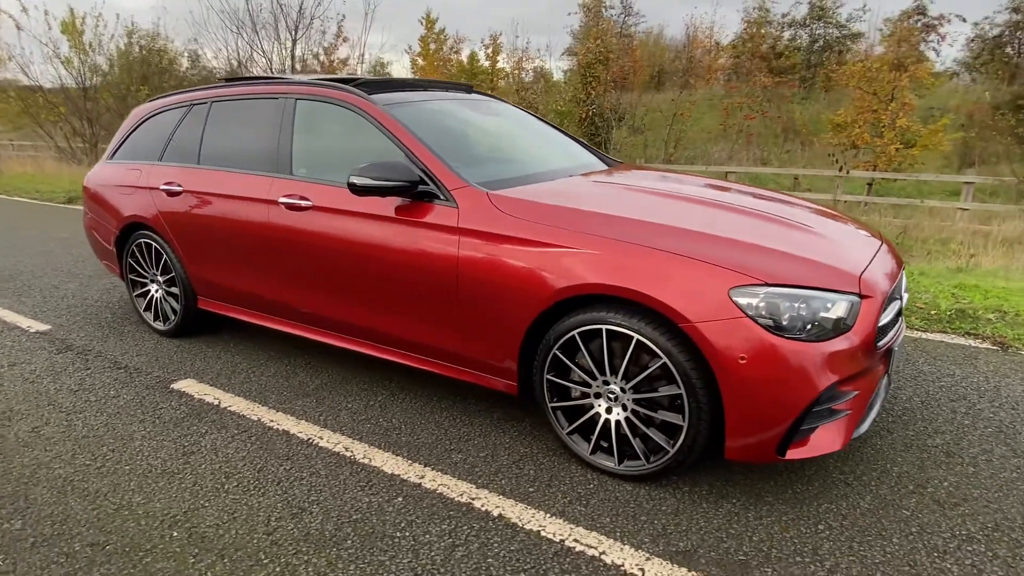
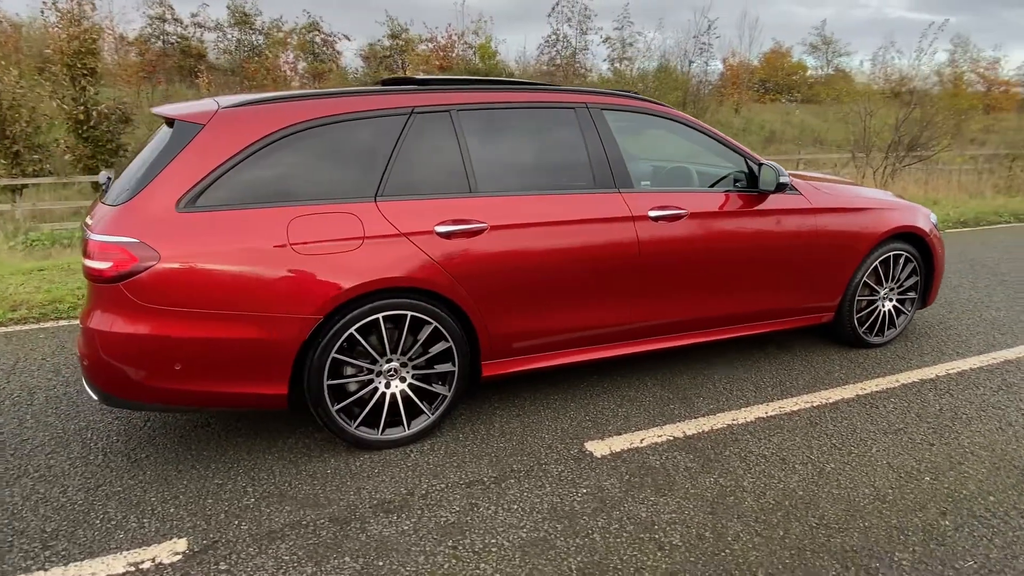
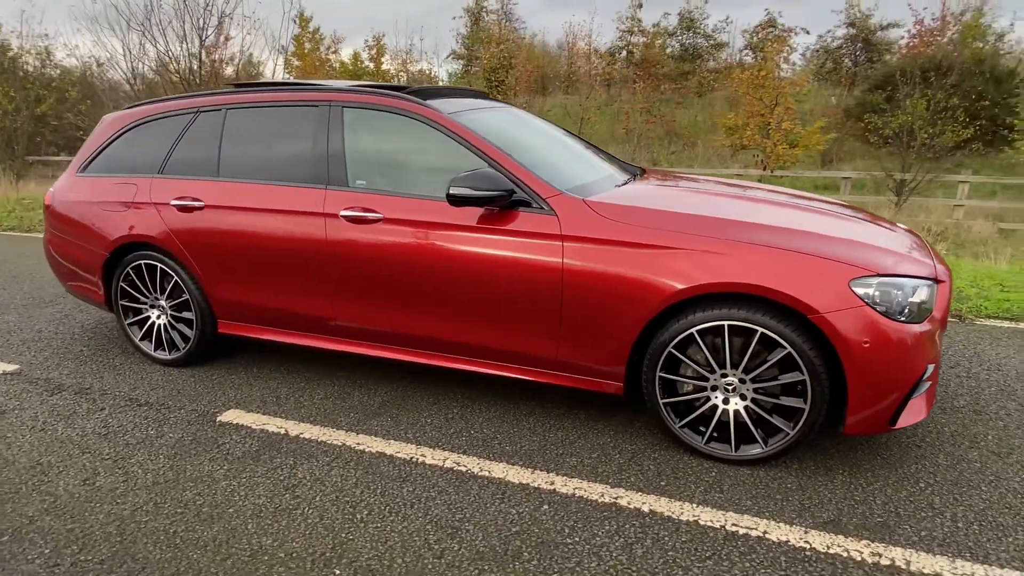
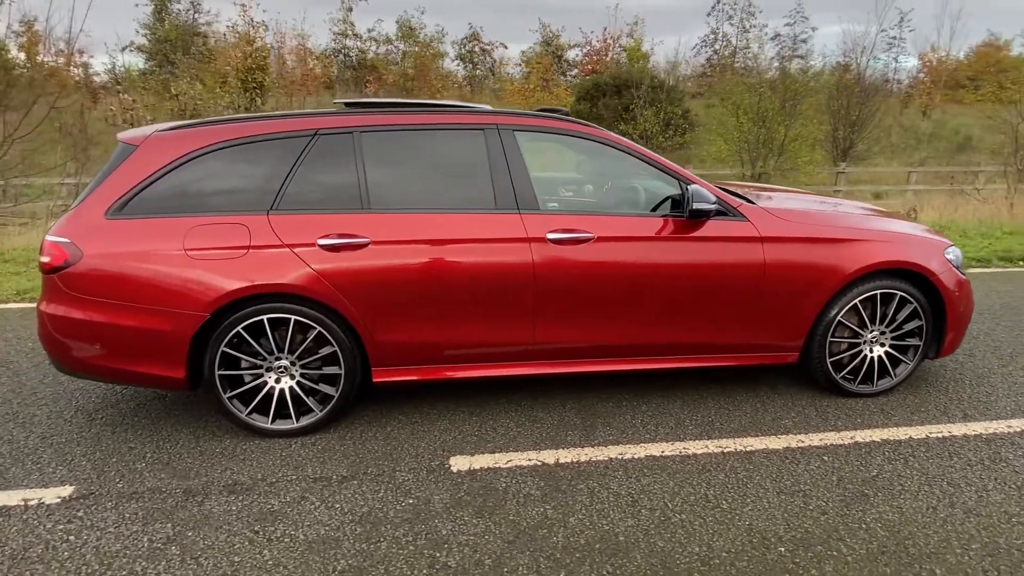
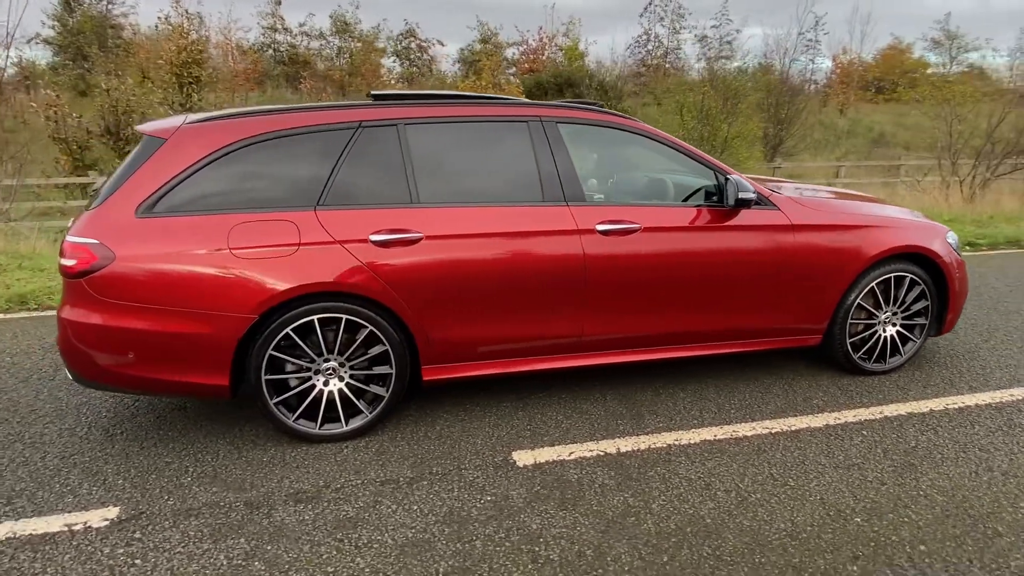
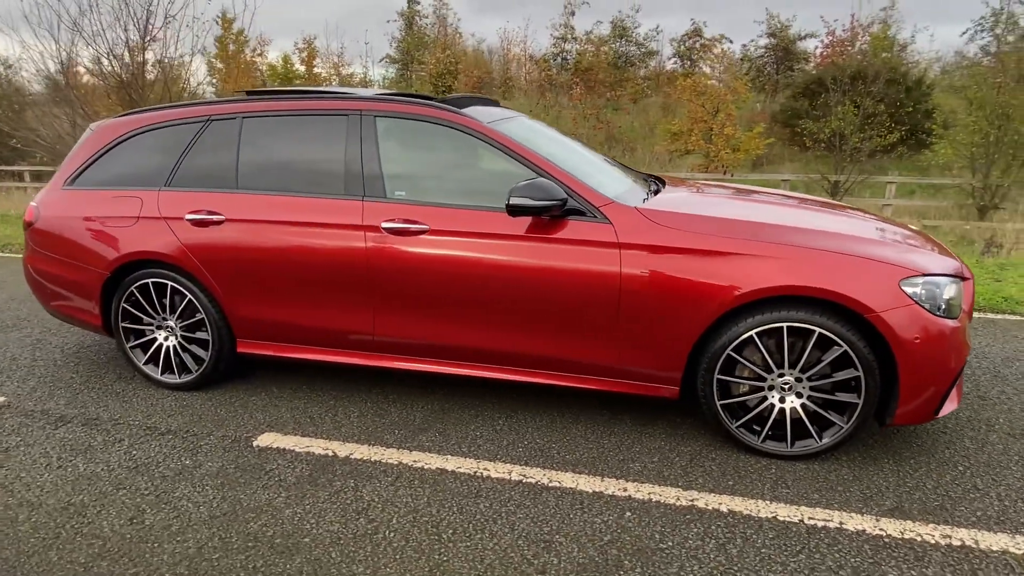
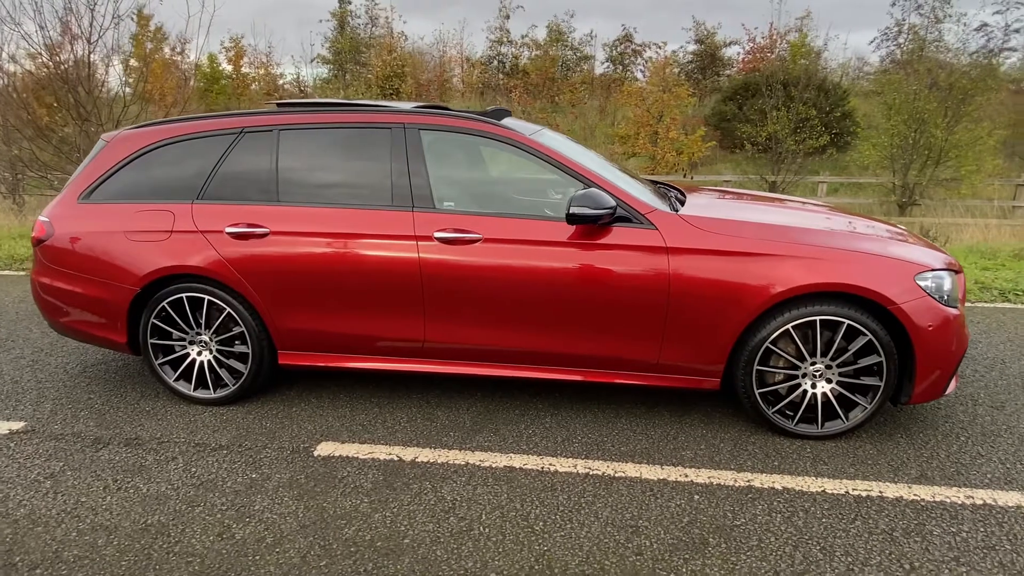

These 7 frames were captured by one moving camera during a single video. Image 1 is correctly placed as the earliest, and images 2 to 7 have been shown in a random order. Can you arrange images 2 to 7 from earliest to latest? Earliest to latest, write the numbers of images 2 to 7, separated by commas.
3, 6, 7, 4, 5, 2
